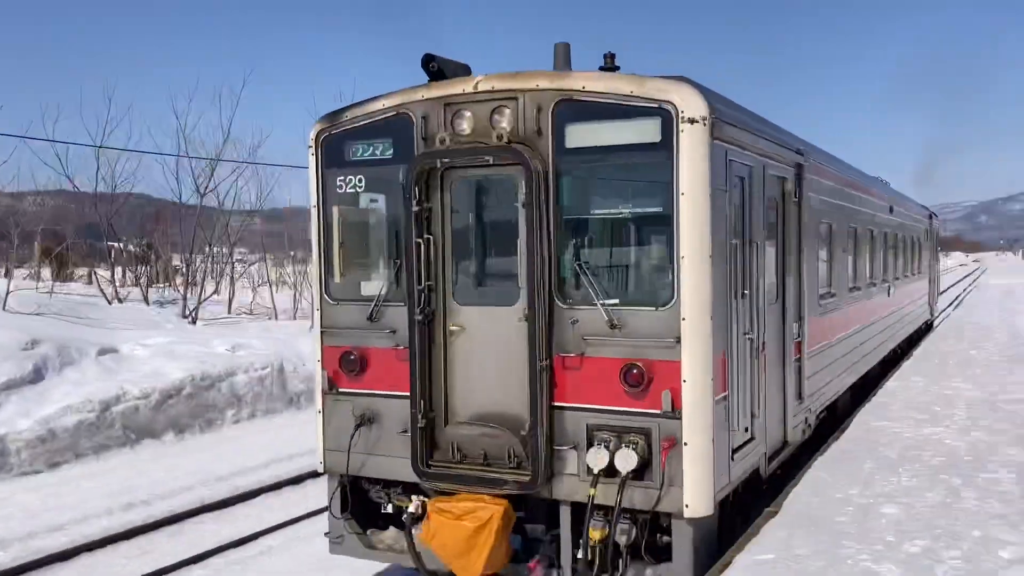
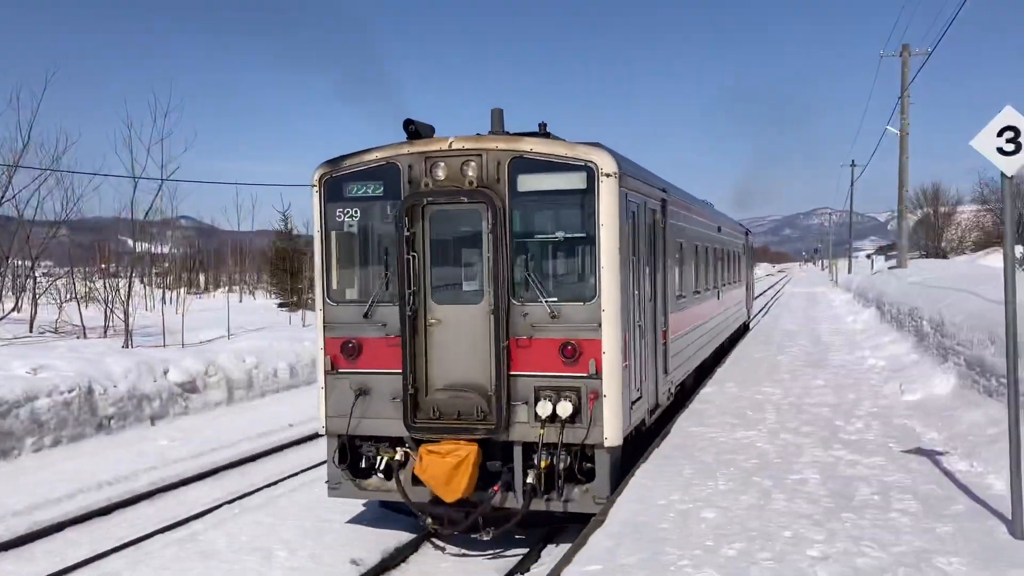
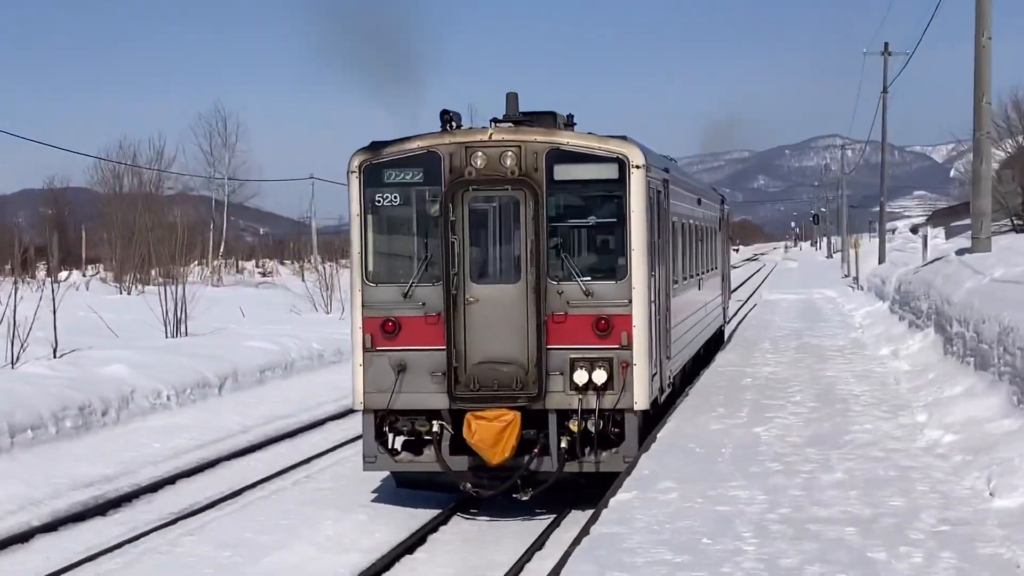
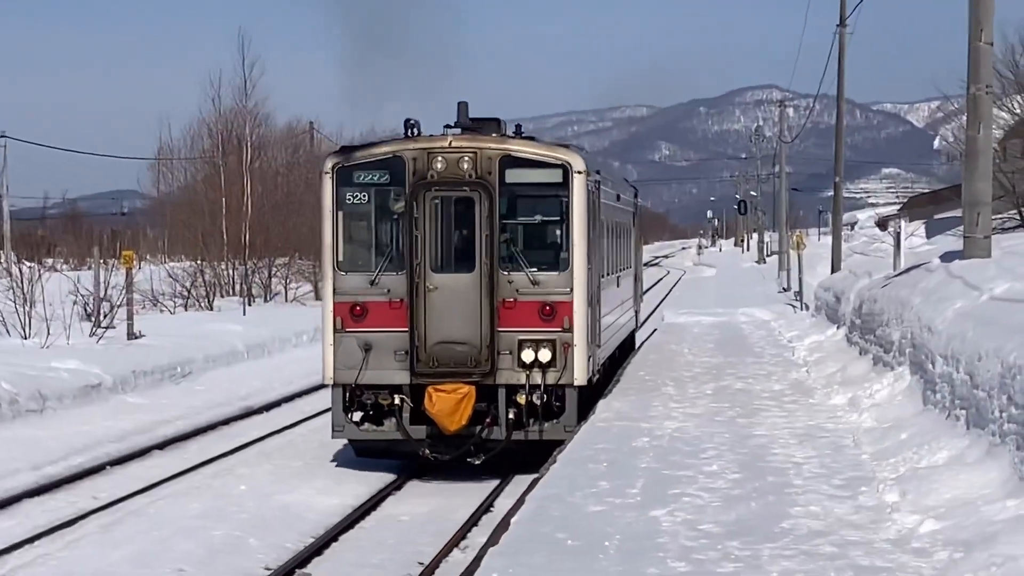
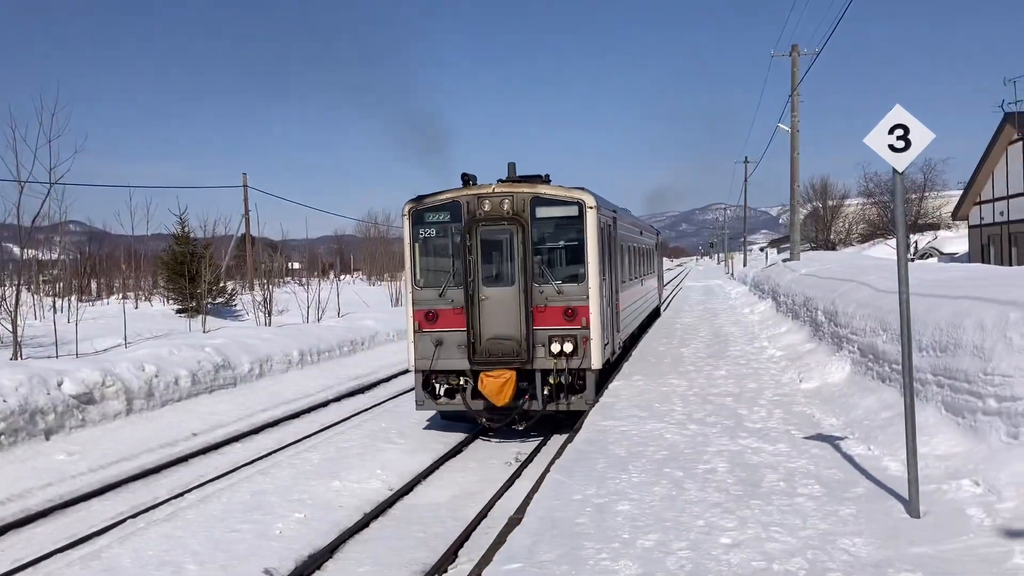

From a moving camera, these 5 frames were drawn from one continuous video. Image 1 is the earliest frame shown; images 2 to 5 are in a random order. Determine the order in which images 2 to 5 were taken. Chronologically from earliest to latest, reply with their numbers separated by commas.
2, 5, 3, 4
